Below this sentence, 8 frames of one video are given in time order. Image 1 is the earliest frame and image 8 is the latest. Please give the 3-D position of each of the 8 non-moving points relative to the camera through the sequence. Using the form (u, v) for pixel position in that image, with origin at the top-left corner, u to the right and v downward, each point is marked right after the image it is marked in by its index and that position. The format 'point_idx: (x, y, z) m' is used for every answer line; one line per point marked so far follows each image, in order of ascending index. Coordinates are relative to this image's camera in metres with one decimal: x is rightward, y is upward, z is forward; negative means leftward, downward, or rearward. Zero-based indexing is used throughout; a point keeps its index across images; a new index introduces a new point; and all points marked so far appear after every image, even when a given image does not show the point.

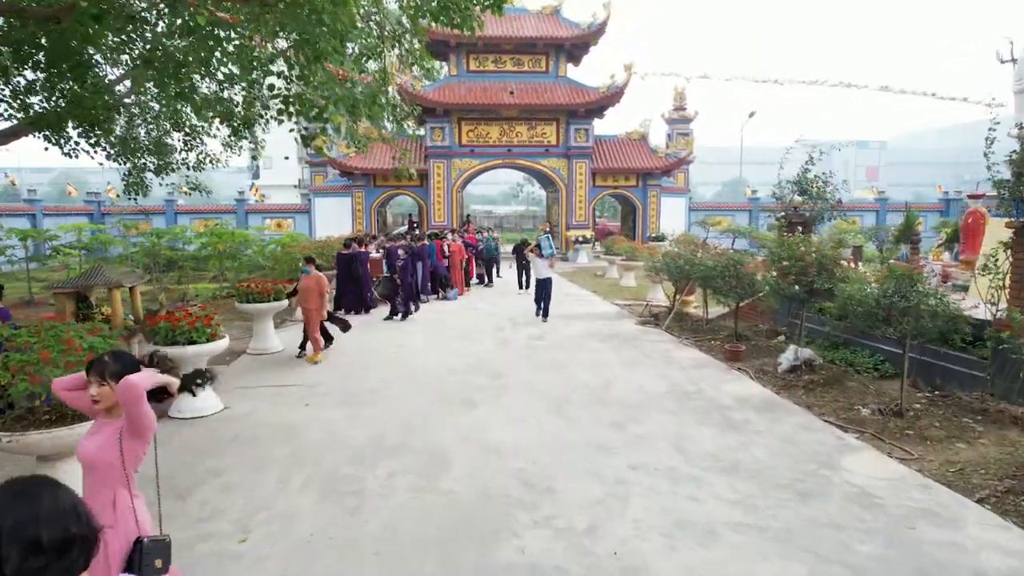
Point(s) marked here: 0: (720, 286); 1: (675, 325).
0: (+8.4, +0.1, +8.7) m
1: (+7.5, -1.8, +10.1) m
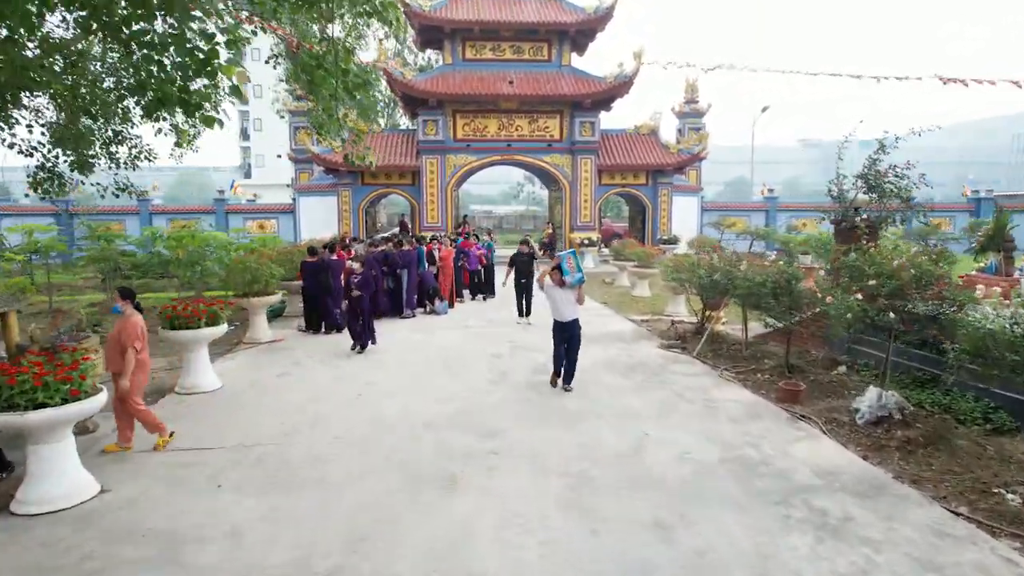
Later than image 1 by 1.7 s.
0: (+8.3, -0.5, +7.0) m
1: (+7.4, -2.4, +8.4) m
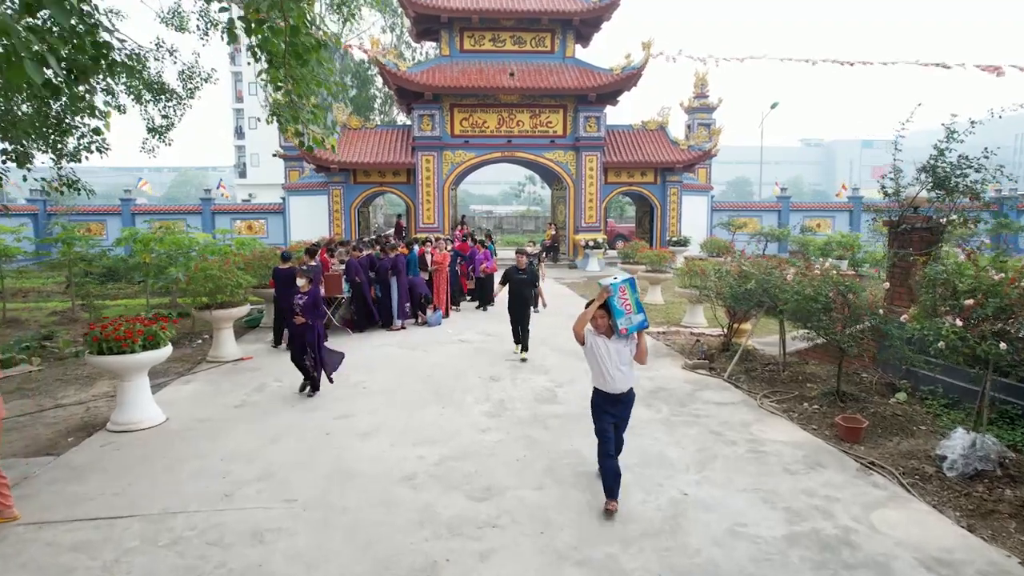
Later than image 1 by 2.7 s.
0: (+8.3, -0.9, +5.9) m
1: (+7.4, -2.8, +7.3) m
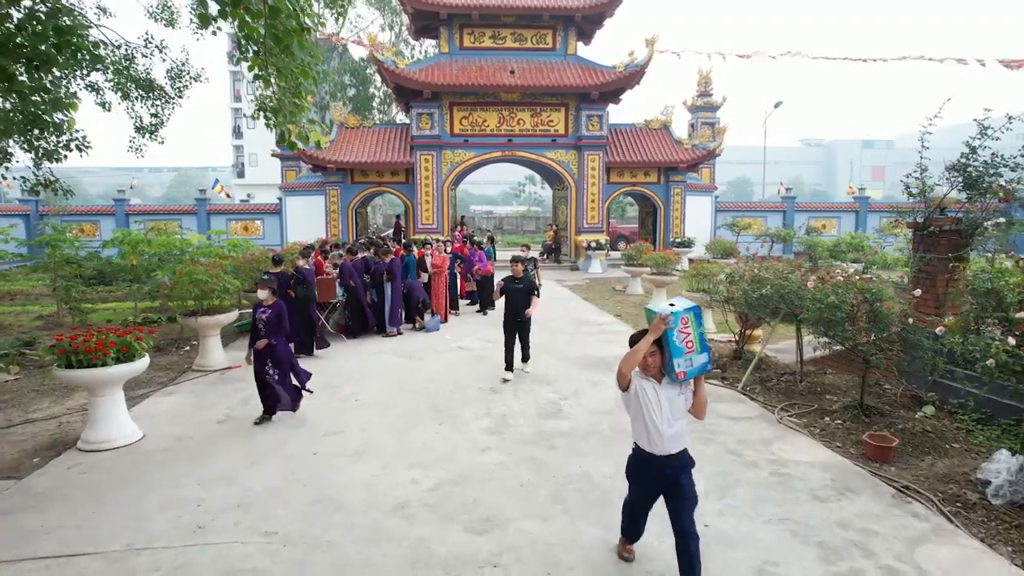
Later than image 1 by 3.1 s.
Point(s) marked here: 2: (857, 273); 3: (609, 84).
0: (+8.4, -1.1, +5.5) m
1: (+7.5, -2.9, +6.9) m
2: (+9.9, +0.4, +6.4) m
3: (+7.9, +16.7, +18.1) m
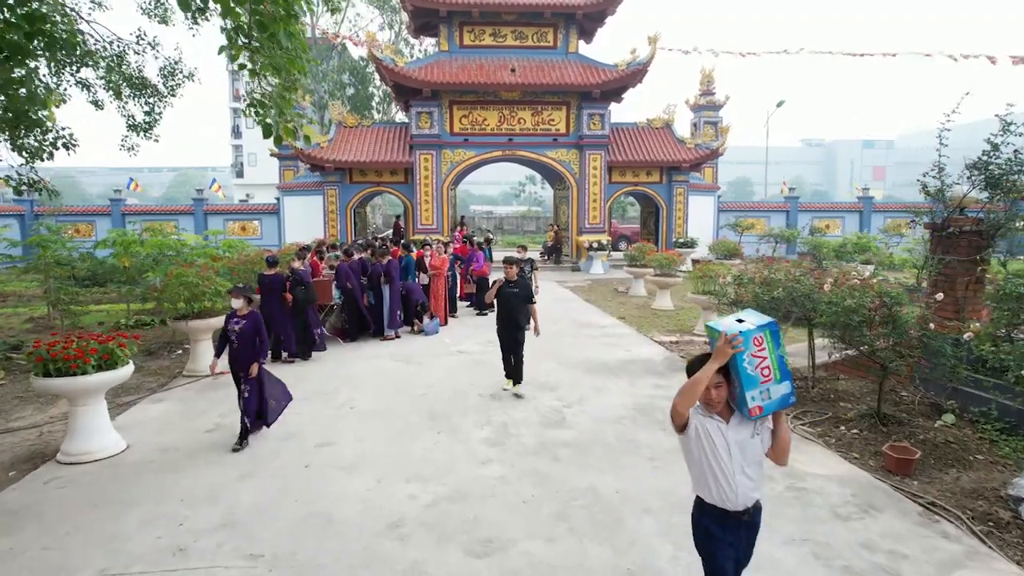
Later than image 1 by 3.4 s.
0: (+8.4, -1.2, +5.2) m
1: (+7.5, -3.0, +6.7) m
2: (+10.0, +0.4, +6.1) m
3: (+8.0, +16.6, +17.8) m
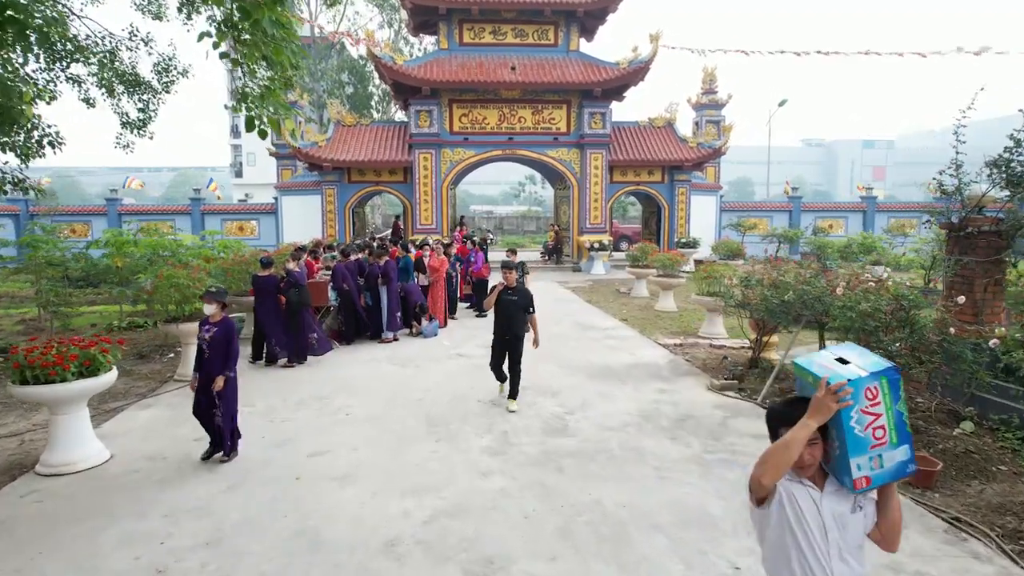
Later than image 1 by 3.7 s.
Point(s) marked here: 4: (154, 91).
0: (+8.4, -1.2, +5.0) m
1: (+7.5, -3.1, +6.4) m
2: (+10.0, +0.3, +5.9) m
3: (+8.0, +16.6, +17.6) m
4: (-17.9, +9.9, +11.1) m
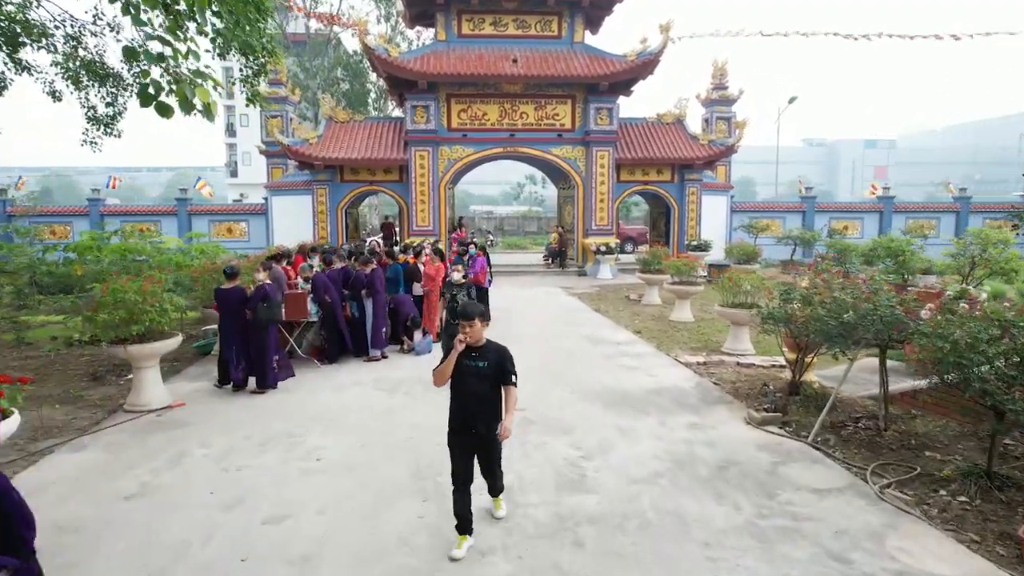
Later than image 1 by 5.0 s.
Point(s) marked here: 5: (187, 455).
0: (+8.5, -1.7, +4.0) m
1: (+7.7, -3.5, +5.4) m
2: (+10.1, -0.1, +4.9) m
3: (+8.1, +16.1, +16.6) m
4: (-17.8, +9.5, +10.1) m
5: (-7.3, -3.7, +4.9) m
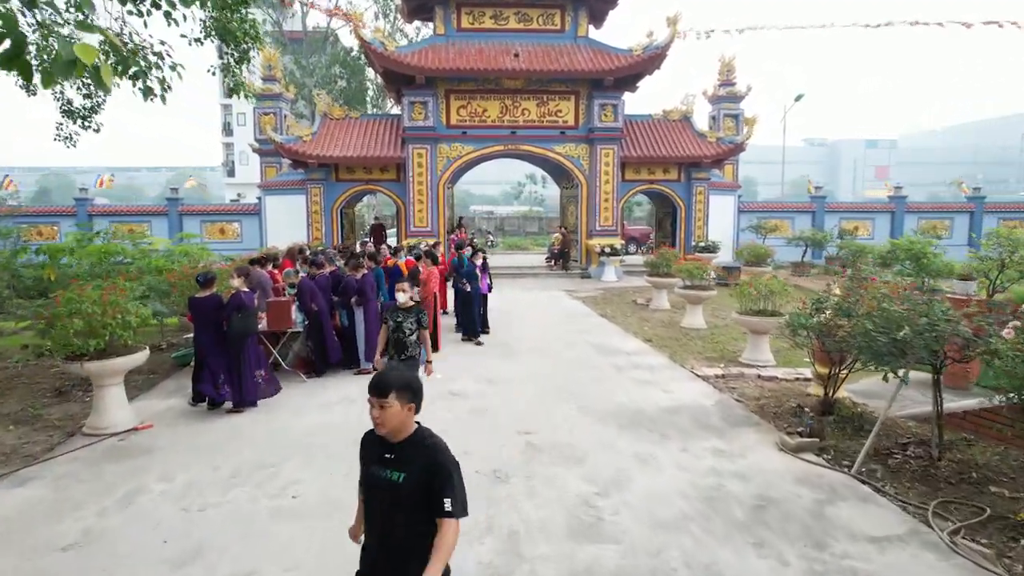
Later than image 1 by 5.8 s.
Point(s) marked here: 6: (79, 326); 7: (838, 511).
0: (+8.6, -1.9, +3.4) m
1: (+7.8, -3.7, +4.8) m
2: (+10.2, -0.3, +4.3) m
3: (+8.2, +15.9, +16.0) m
4: (-17.7, +9.2, +9.5) m
5: (-7.2, -3.9, +4.3) m
6: (-10.2, -0.9, +5.3) m
7: (+5.9, -4.0, +4.0) m
